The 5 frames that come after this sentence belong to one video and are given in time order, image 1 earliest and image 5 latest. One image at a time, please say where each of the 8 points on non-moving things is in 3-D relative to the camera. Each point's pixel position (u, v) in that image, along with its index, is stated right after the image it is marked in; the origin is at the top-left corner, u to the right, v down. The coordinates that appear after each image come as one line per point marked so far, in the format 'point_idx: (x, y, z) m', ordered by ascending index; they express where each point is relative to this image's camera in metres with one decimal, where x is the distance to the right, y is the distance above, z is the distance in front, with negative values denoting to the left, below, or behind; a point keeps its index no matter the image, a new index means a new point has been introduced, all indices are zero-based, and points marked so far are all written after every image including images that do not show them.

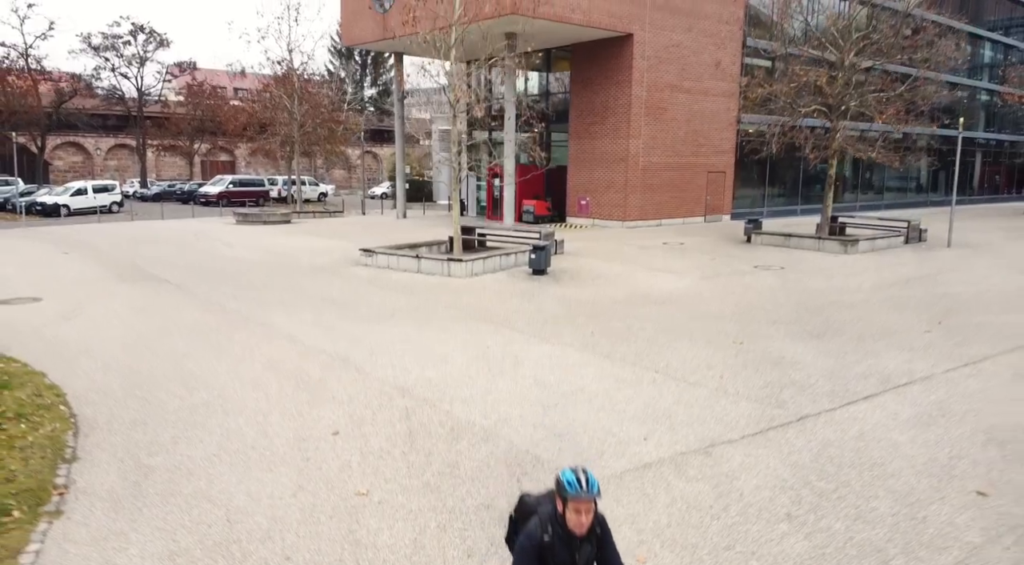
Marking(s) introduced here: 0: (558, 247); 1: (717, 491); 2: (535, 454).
0: (+1.1, +0.8, +17.4) m
1: (+1.5, -1.6, +5.6) m
2: (+0.2, -1.4, +6.3) m
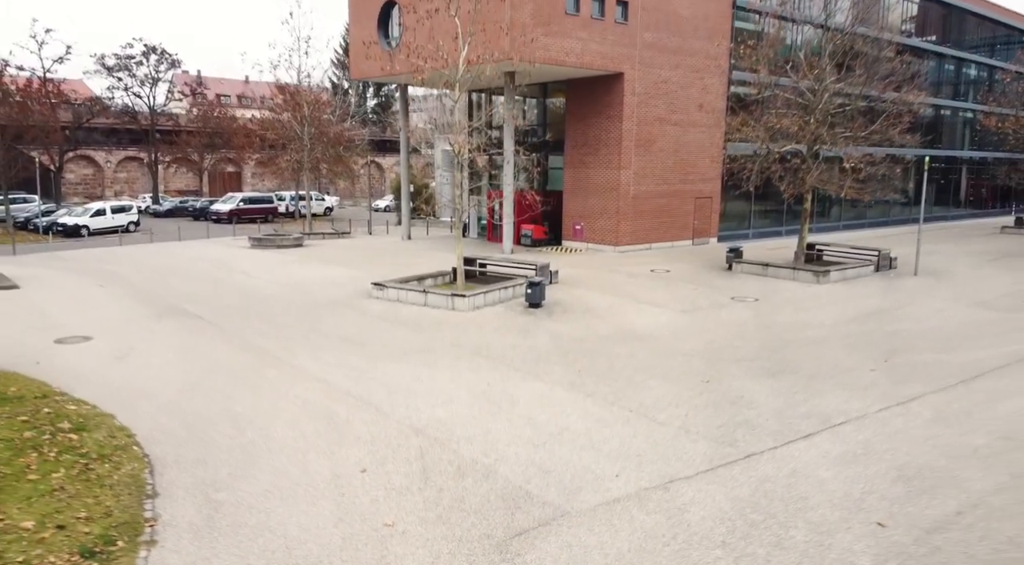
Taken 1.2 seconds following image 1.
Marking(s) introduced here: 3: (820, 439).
0: (+1.0, +0.1, +18.9) m
1: (+1.5, -2.3, +7.0) m
2: (+0.1, -2.1, +7.7) m
3: (+3.7, -1.9, +9.0) m
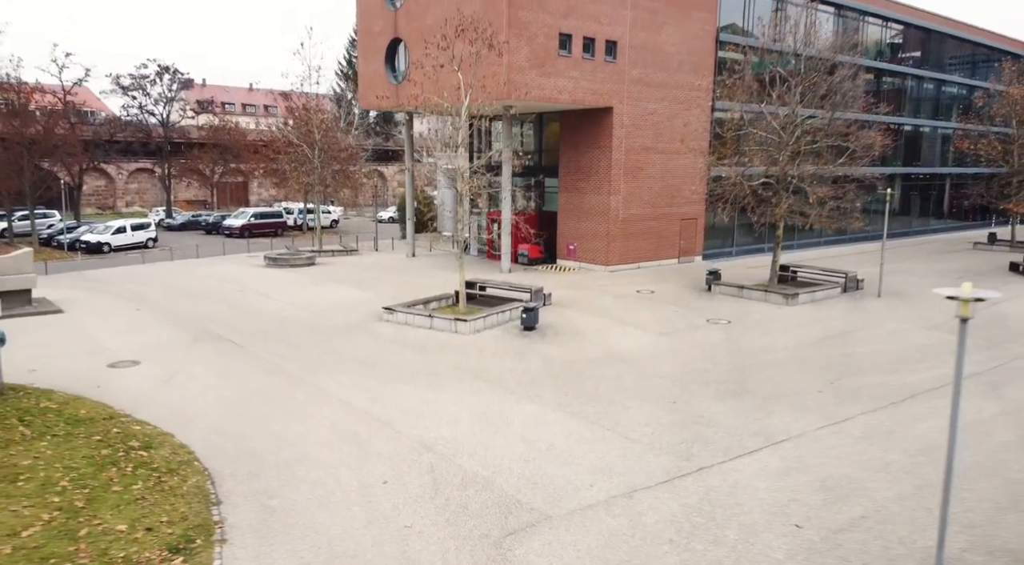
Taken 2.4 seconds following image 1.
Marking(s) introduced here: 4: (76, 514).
0: (+0.9, -0.5, +20.7) m
1: (+1.4, -2.9, +8.9) m
2: (+0.1, -2.8, +9.5) m
3: (+3.6, -2.5, +10.8) m
4: (-5.1, -2.8, +8.7) m
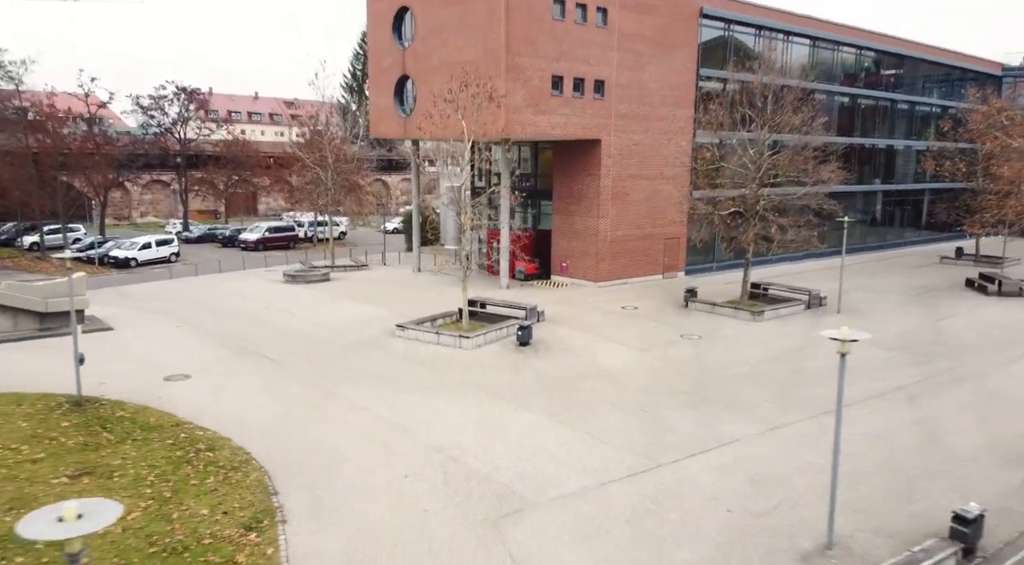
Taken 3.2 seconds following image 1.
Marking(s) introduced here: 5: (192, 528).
0: (+0.9, -1.1, +23.2) m
1: (+1.3, -3.5, +11.4) m
2: (0.0, -3.4, +12.1) m
3: (+3.6, -3.1, +13.3) m
4: (-5.2, -3.4, +11.2) m
5: (-4.5, -3.5, +10.5) m
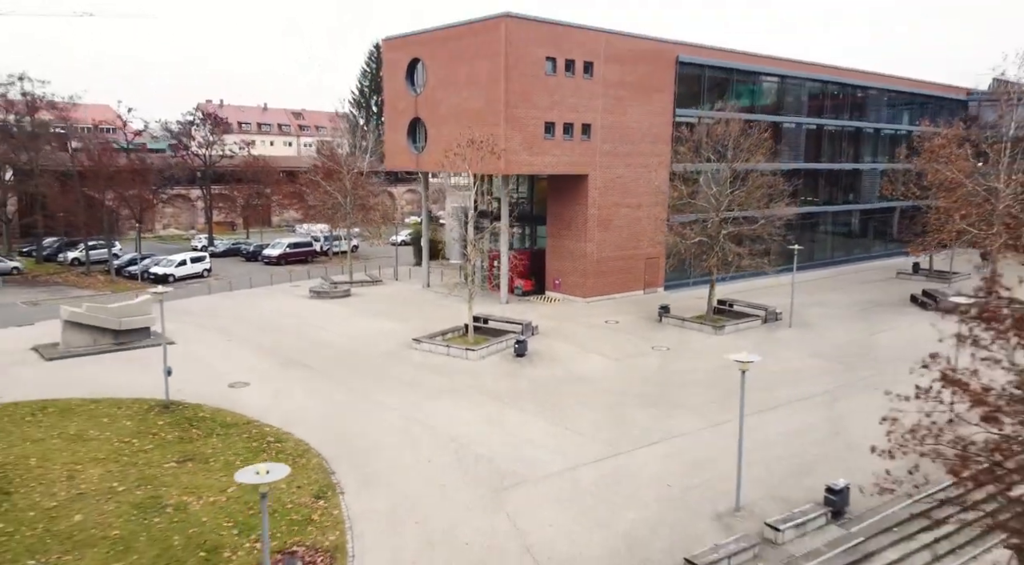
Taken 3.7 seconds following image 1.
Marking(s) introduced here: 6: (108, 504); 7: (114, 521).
0: (+0.8, -1.8, +27.3) m
1: (+1.3, -4.2, +15.5) m
2: (-0.1, -4.1, +16.1) m
3: (+3.5, -3.8, +17.4) m
4: (-5.2, -4.1, +15.3) m
5: (-4.6, -4.2, +14.6) m
6: (-7.9, -4.3, +14.6) m
7: (-7.5, -4.5, +14.0) m
